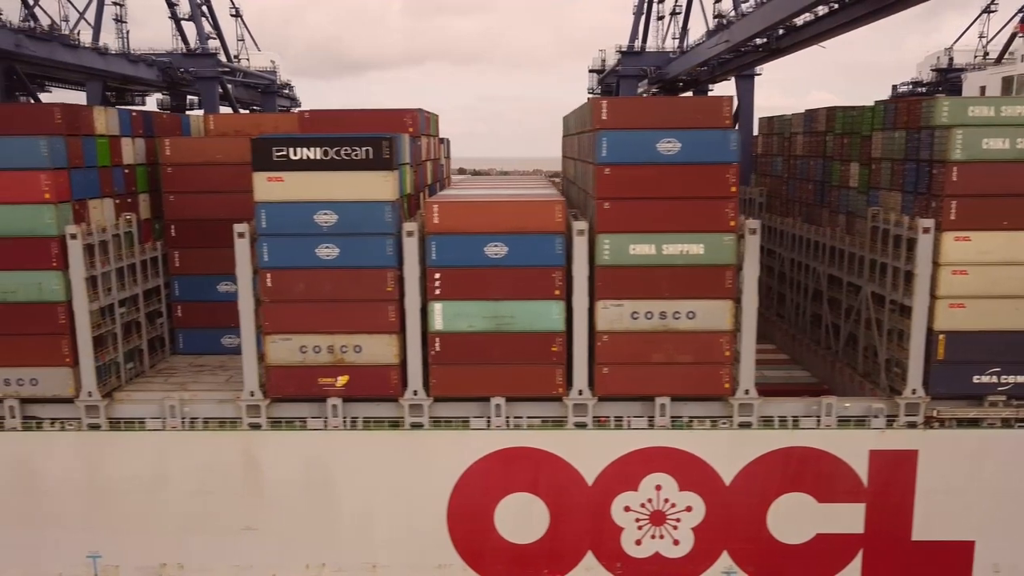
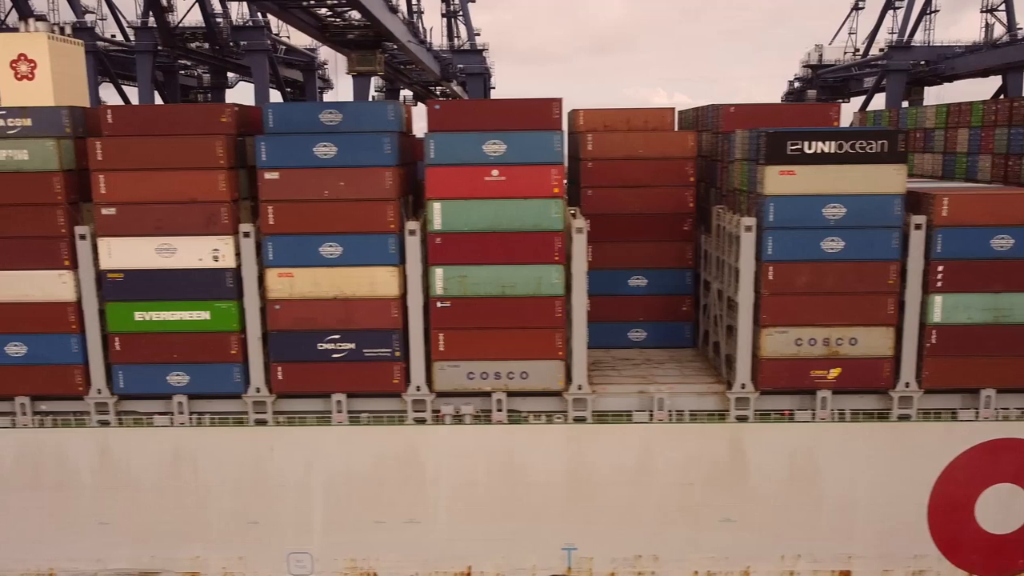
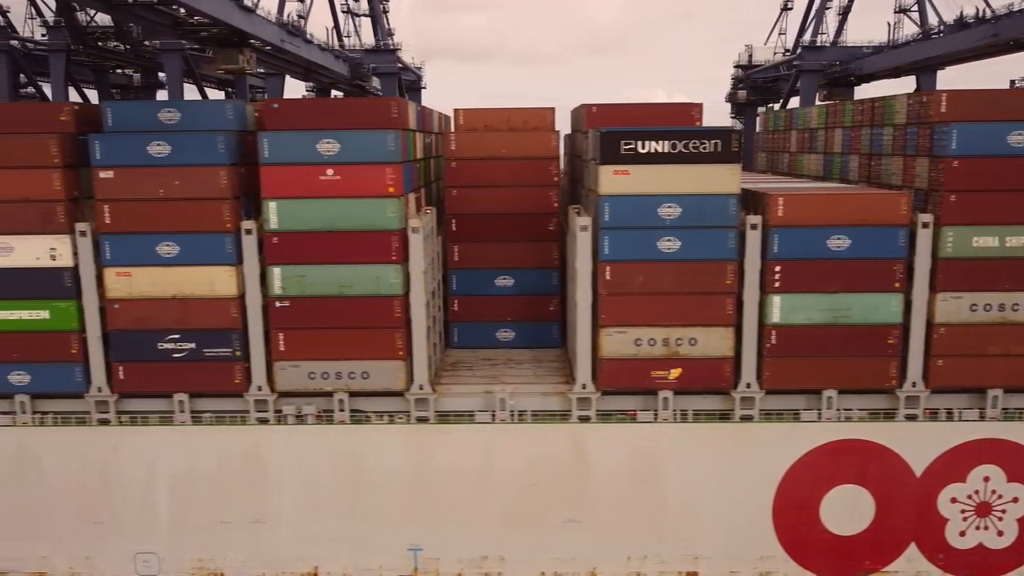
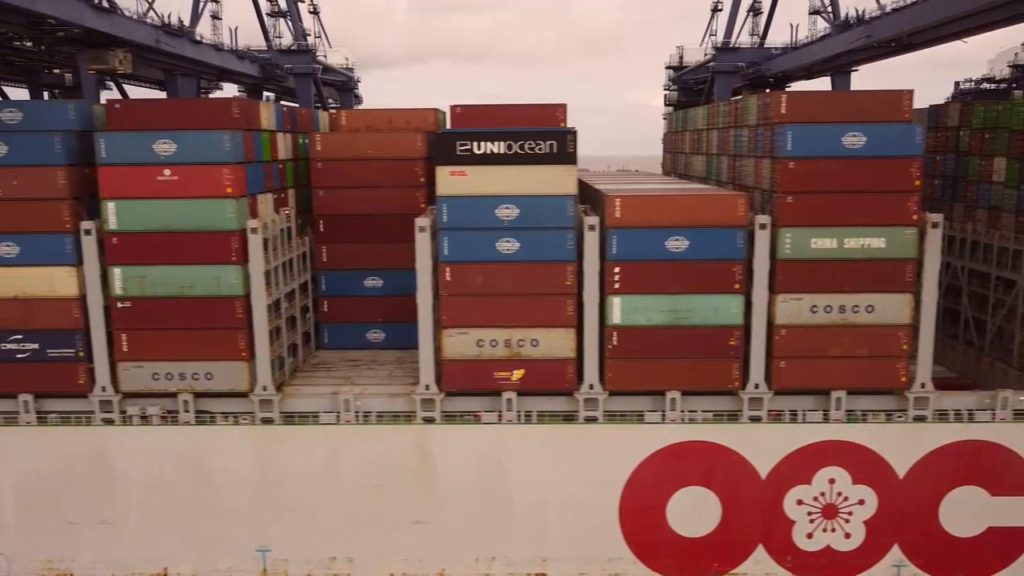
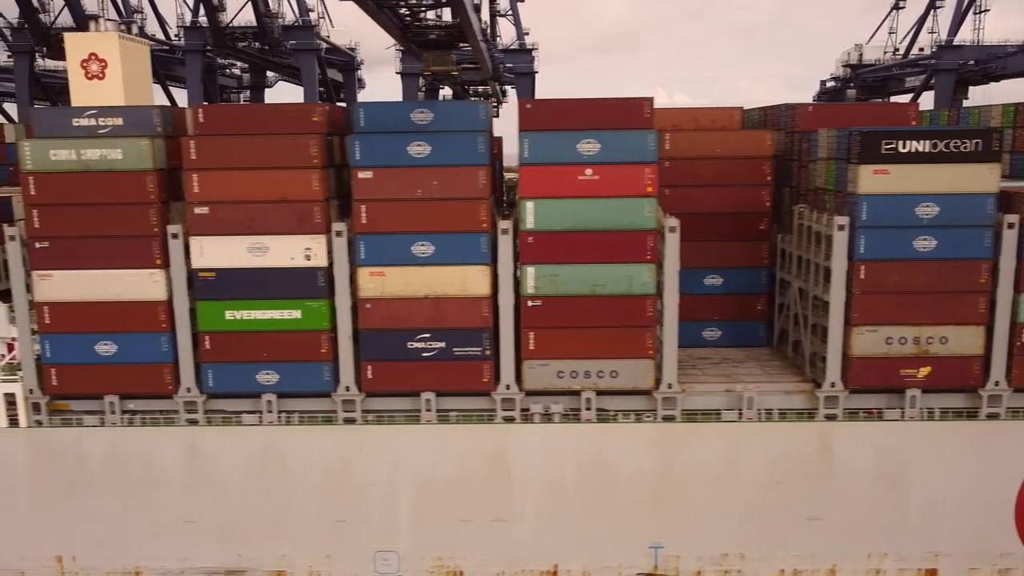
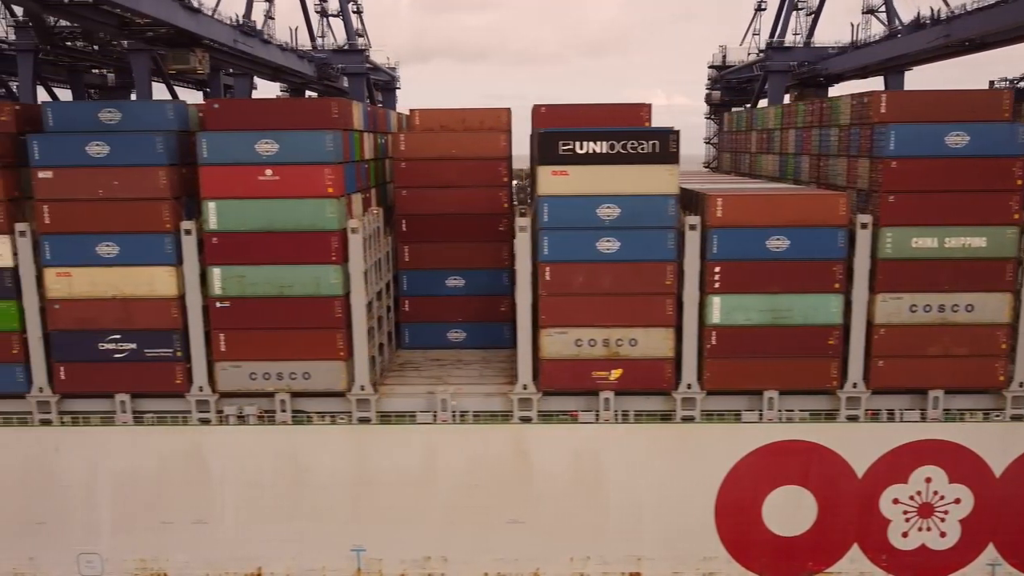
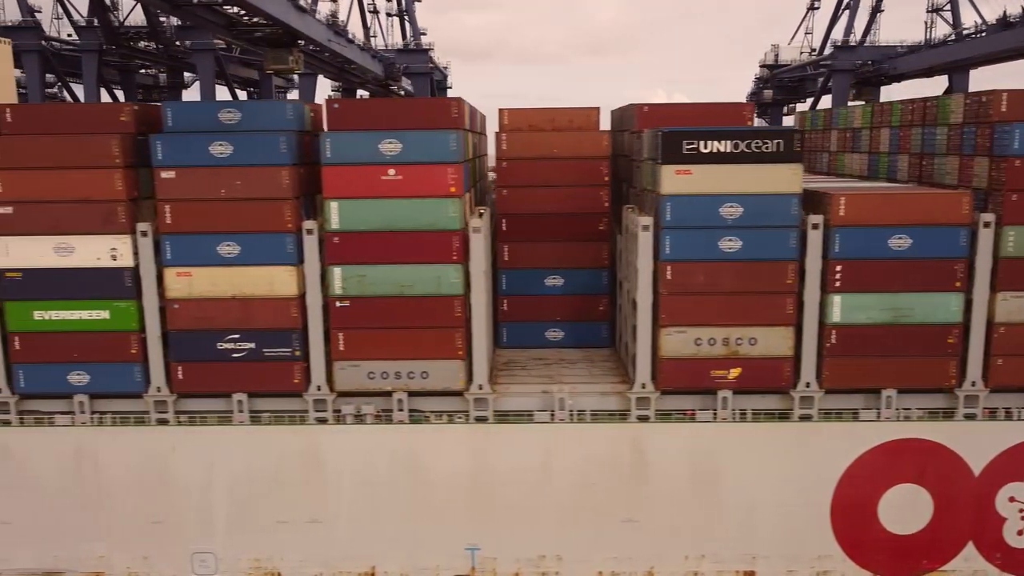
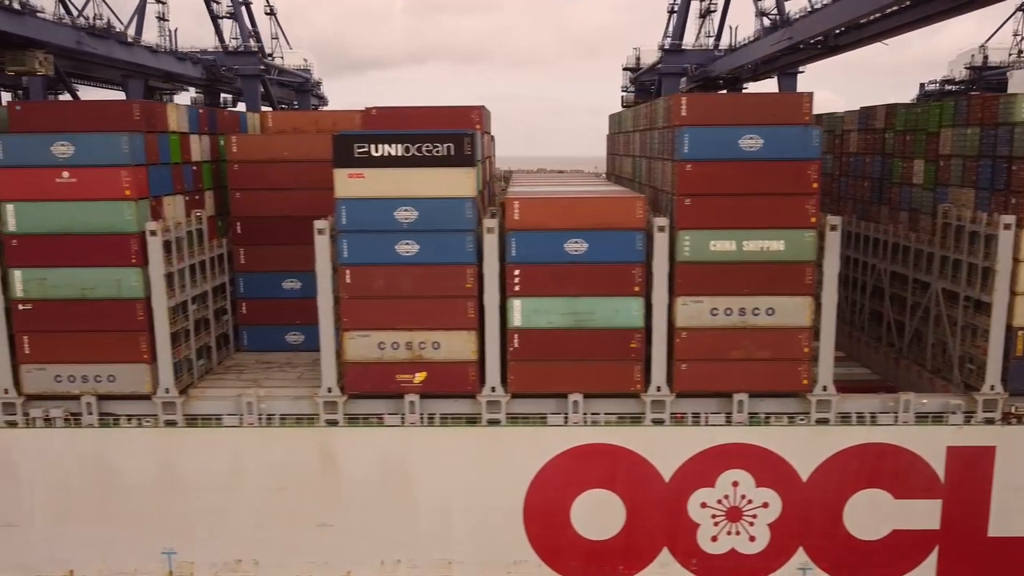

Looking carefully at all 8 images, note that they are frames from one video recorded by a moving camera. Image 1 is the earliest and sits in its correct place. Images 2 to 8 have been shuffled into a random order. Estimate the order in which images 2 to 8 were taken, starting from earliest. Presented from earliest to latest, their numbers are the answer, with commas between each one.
8, 4, 6, 3, 7, 2, 5
